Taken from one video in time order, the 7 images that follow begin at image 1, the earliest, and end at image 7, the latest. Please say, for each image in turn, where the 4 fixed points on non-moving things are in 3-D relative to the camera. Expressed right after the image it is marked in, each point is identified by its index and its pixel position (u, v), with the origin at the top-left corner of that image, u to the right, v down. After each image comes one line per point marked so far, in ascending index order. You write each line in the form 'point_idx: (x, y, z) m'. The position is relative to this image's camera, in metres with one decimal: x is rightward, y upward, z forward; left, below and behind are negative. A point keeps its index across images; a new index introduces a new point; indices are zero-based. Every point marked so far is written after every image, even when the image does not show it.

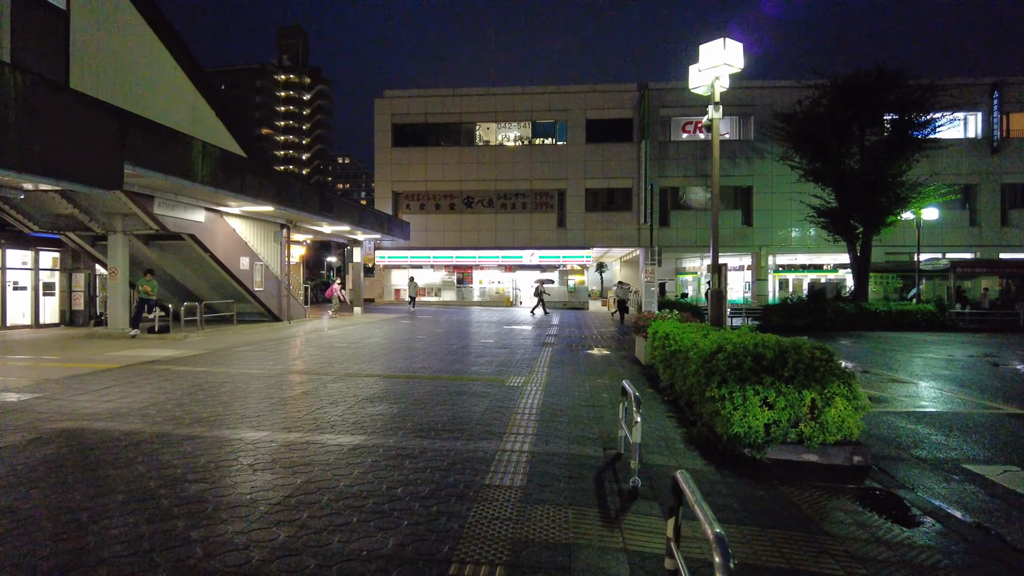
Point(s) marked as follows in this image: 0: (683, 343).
0: (+2.0, -0.7, +7.8) m
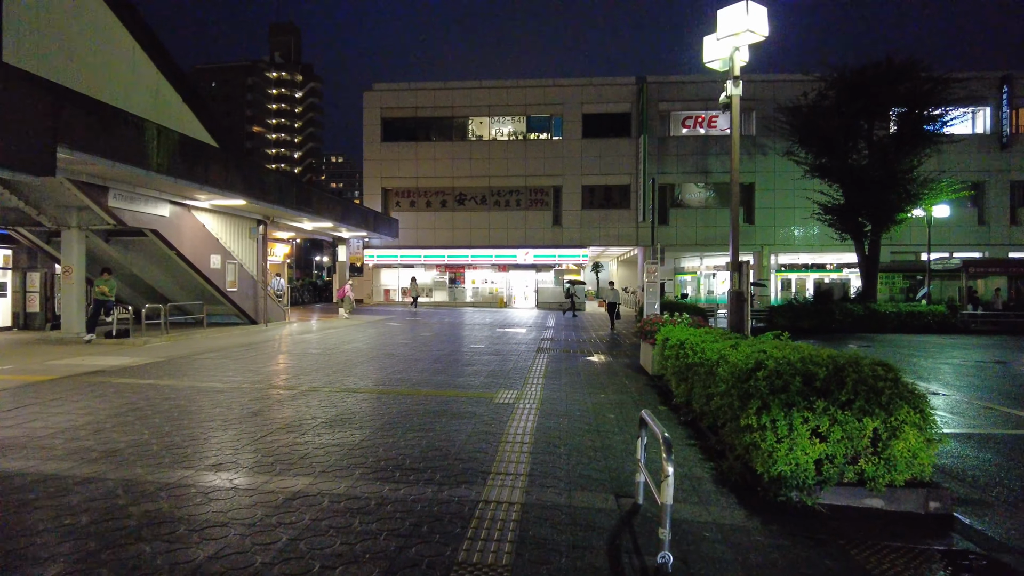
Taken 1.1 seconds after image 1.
0: (+1.9, -0.7, +6.6) m
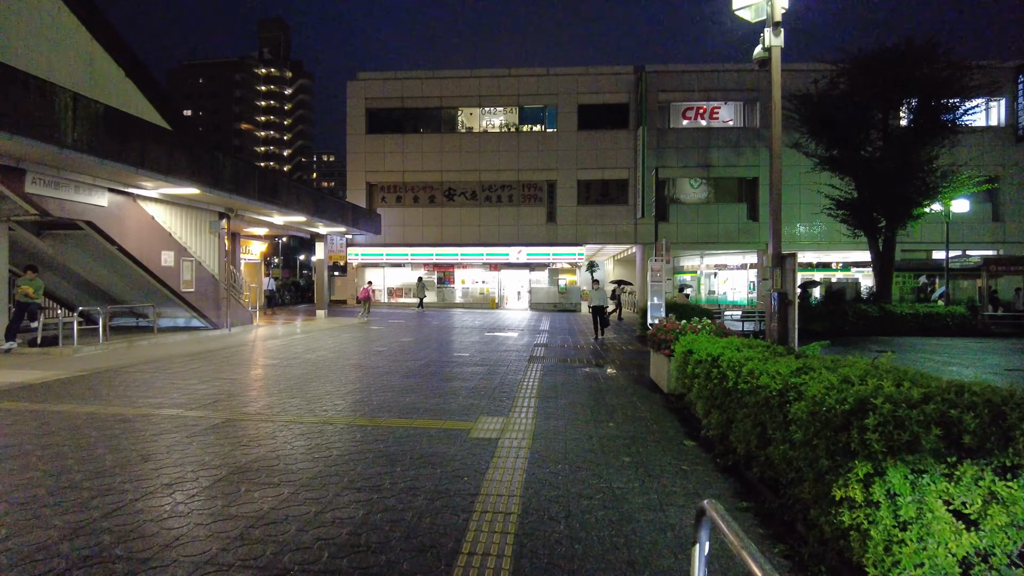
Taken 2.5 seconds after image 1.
0: (+1.8, -0.7, +4.8) m
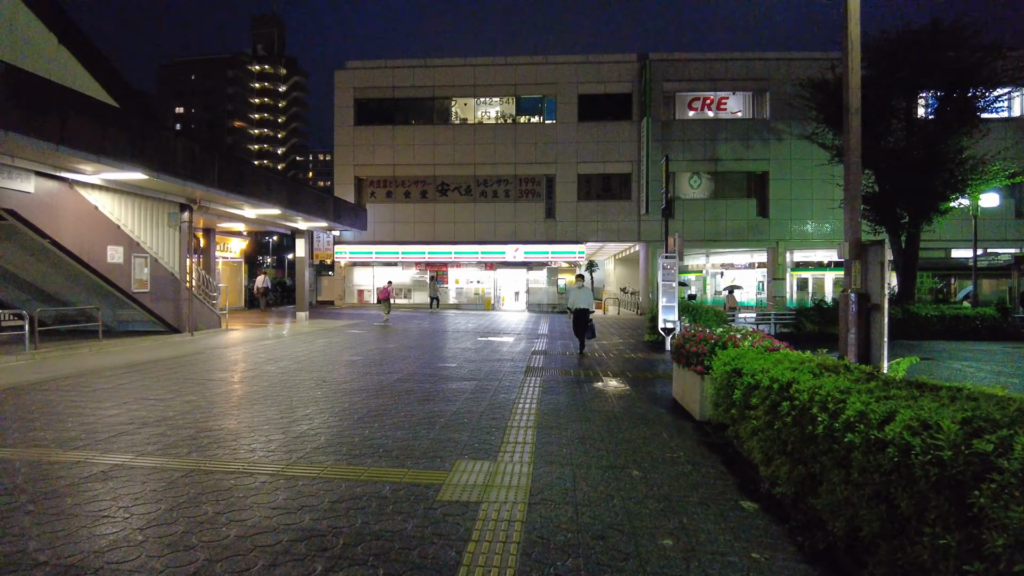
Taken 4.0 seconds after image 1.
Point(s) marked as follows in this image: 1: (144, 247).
0: (+1.7, -0.7, +3.1) m
1: (-7.6, +0.8, +13.8) m
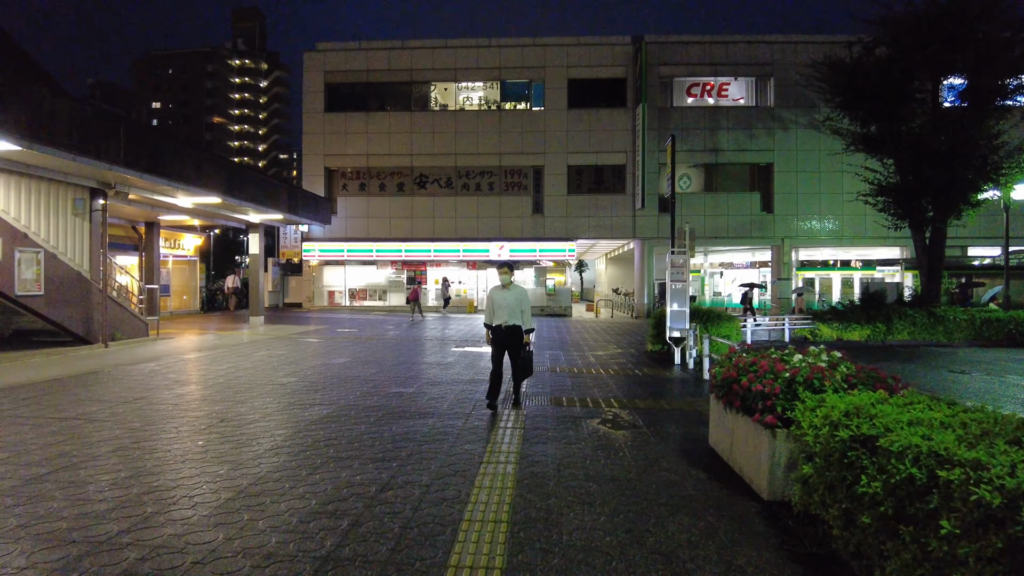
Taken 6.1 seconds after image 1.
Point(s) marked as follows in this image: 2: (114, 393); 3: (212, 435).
0: (+1.5, -0.7, +0.7) m
1: (-8.0, +0.8, +11.2) m
2: (-4.9, -1.4, +8.3) m
3: (-2.8, -1.4, +6.2) m
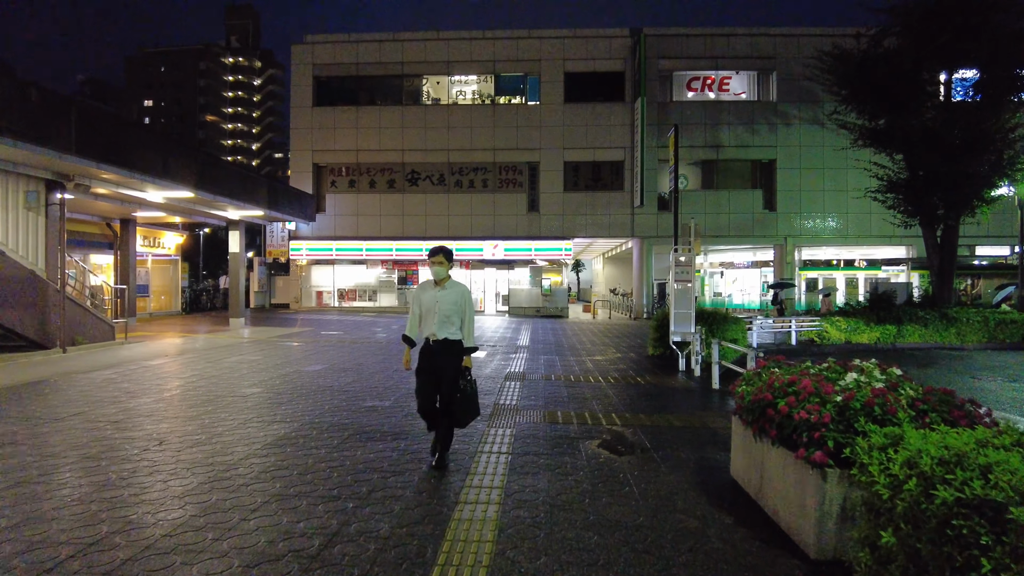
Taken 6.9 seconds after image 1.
0: (+1.4, -0.7, -0.3) m
1: (-8.1, +0.8, +10.2) m
2: (-5.0, -1.4, +7.3) m
3: (-2.9, -1.4, +5.2) m
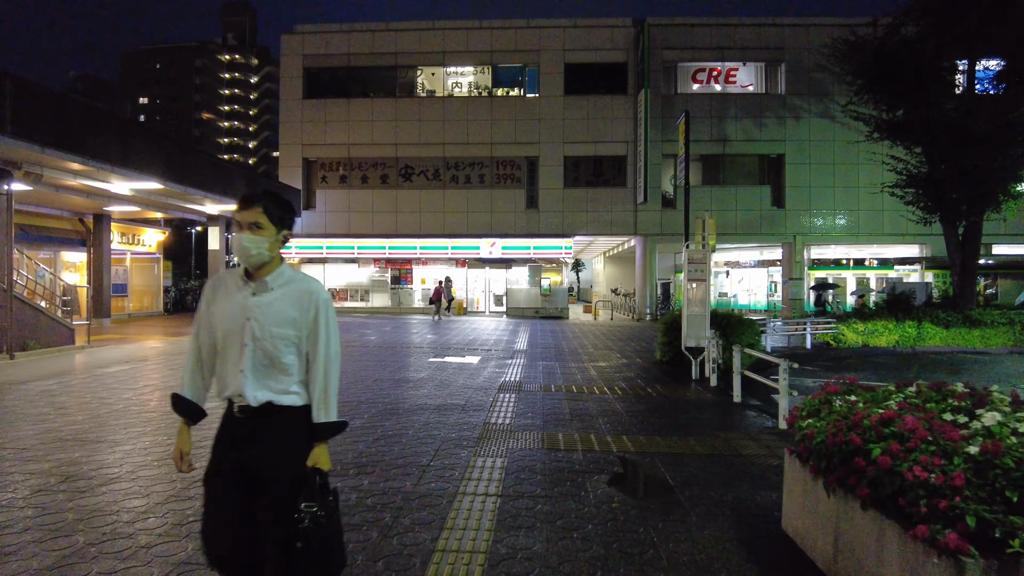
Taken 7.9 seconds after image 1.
0: (+1.4, -0.7, -1.4) m
1: (-8.2, +0.8, +9.1) m
2: (-5.1, -1.4, +6.2) m
3: (-3.0, -1.4, +4.1) m
